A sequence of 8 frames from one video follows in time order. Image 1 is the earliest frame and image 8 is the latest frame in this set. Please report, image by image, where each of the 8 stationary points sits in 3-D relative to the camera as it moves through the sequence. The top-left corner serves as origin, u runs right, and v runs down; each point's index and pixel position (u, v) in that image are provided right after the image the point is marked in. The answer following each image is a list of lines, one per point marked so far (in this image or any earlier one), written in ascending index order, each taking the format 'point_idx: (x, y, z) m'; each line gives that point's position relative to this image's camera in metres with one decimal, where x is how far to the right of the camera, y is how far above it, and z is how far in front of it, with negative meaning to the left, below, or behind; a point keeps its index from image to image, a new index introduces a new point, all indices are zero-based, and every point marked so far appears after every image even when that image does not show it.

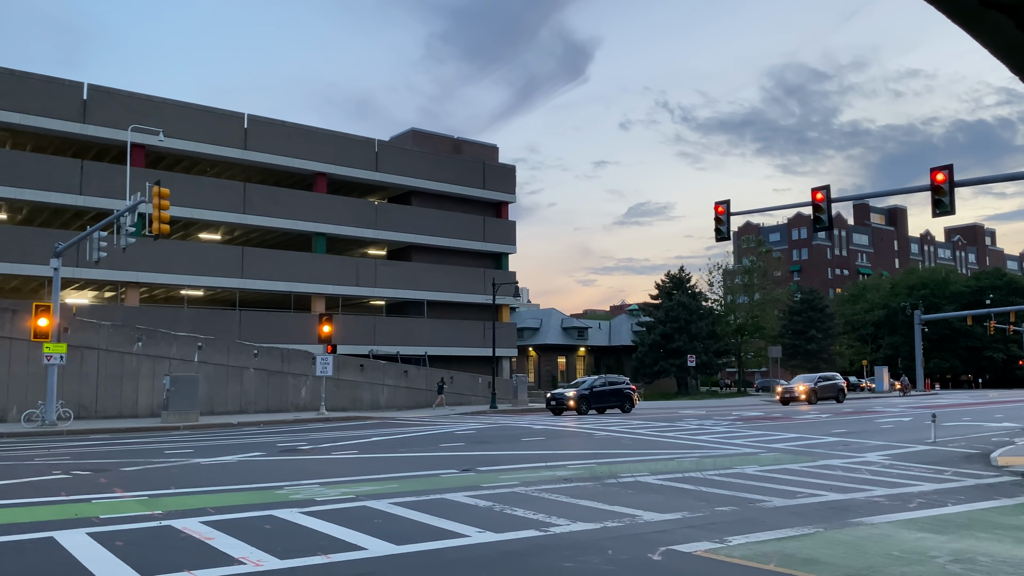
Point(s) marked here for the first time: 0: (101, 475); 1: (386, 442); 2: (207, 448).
0: (-6.4, -2.9, +13.0) m
1: (-2.8, -3.5, +19.0) m
2: (-6.5, -3.4, +17.9) m
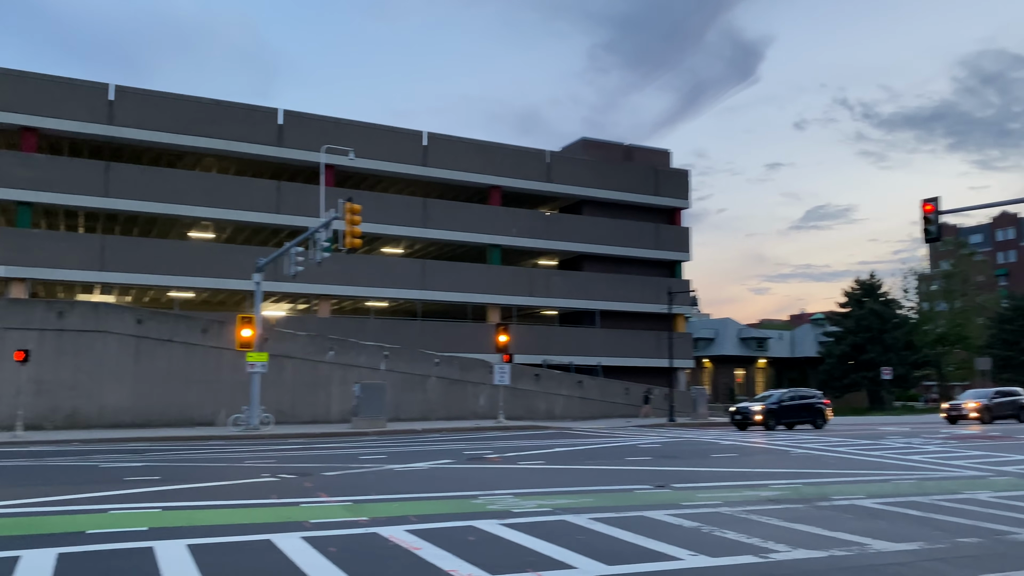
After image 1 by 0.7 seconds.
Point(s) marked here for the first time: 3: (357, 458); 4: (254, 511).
0: (-3.3, -3.1, +13.5) m
1: (+1.3, -3.7, +18.7) m
2: (-2.5, -3.6, +18.4) m
3: (-3.2, -3.5, +17.4) m
4: (-3.2, -2.7, +10.3) m
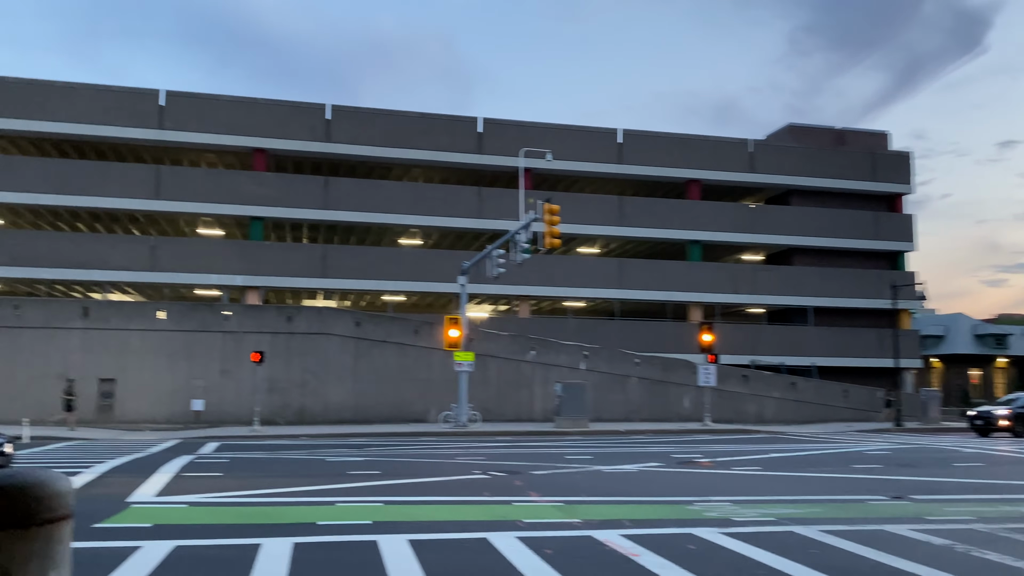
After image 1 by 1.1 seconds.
0: (+0.1, -3.1, +13.6) m
1: (+5.8, -3.6, +17.5) m
2: (+2.0, -3.6, +18.1) m
3: (+1.1, -3.5, +17.3) m
4: (-0.5, -2.7, +10.4) m
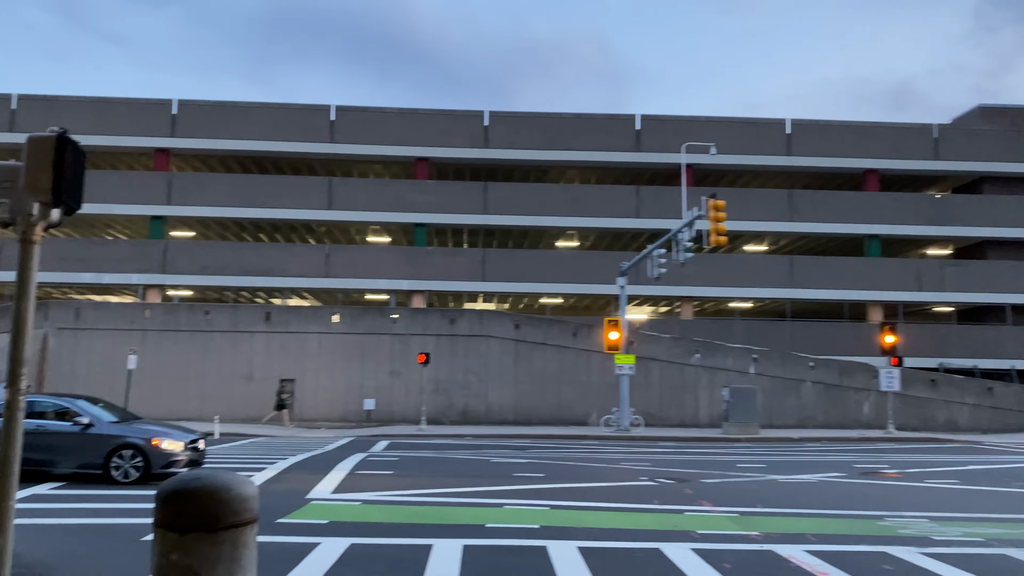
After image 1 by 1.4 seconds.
0: (+2.7, -3.1, +13.1) m
1: (+9.0, -3.5, +15.9) m
2: (+5.4, -3.6, +17.1) m
3: (+4.4, -3.5, +16.6) m
4: (+1.5, -2.7, +10.1) m
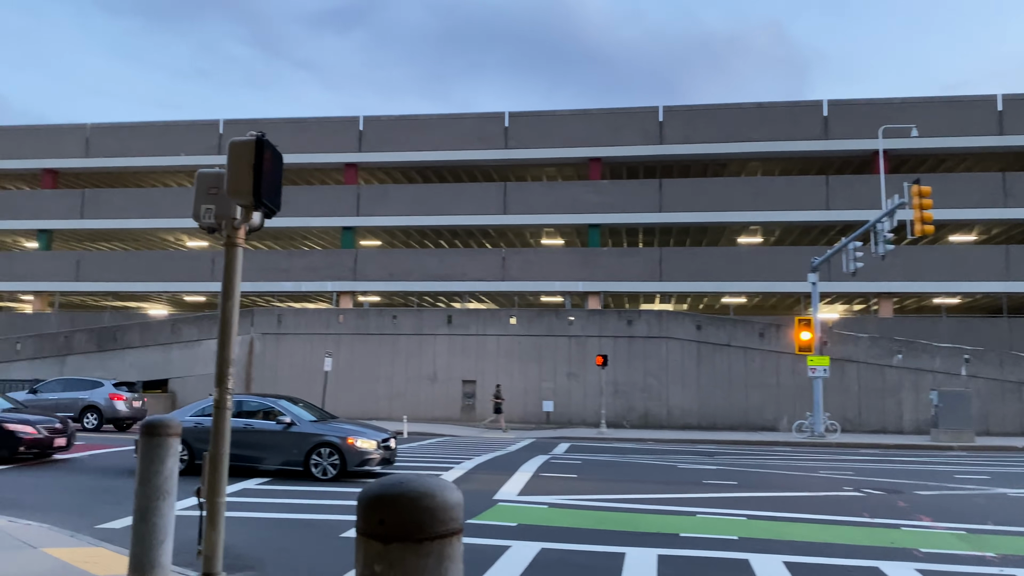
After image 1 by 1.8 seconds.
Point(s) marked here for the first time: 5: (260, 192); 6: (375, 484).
0: (+5.5, -3.0, +11.9) m
1: (+12.2, -3.2, +13.3) m
2: (+9.0, -3.4, +15.3) m
3: (+7.8, -3.4, +15.0) m
4: (+3.7, -2.6, +9.2) m
5: (-1.3, +0.5, +4.2) m
6: (-0.5, -0.7, +3.1) m
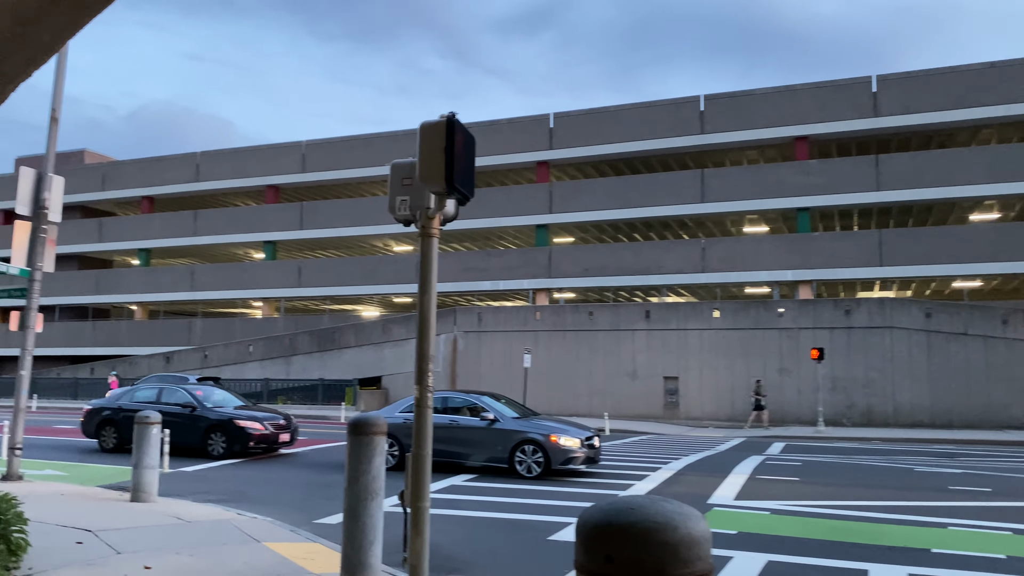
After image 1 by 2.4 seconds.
0: (+8.2, -2.6, +9.8) m
1: (+15.1, -2.7, +9.7) m
2: (+12.4, -2.9, +12.4) m
3: (+11.2, -2.9, +12.3) m
4: (+5.8, -2.4, +7.6) m
5: (-0.3, +0.5, +3.9) m
6: (+0.3, -0.6, +2.6) m
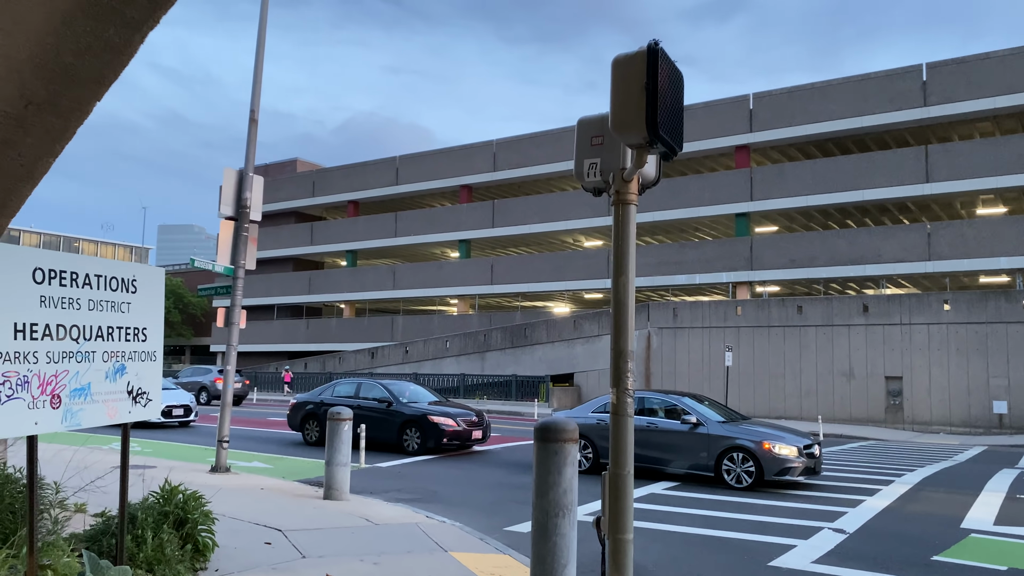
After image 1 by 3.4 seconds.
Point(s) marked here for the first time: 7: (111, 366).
0: (+10.1, -2.4, +7.0) m
1: (+16.8, -2.3, +5.3) m
2: (+14.8, -2.6, +8.5) m
3: (+13.6, -2.6, +8.7) m
4: (+7.3, -2.2, +5.3) m
5: (+0.5, +0.6, +3.1) m
6: (+0.8, -0.6, +1.7) m
7: (-2.5, -0.5, +5.2) m
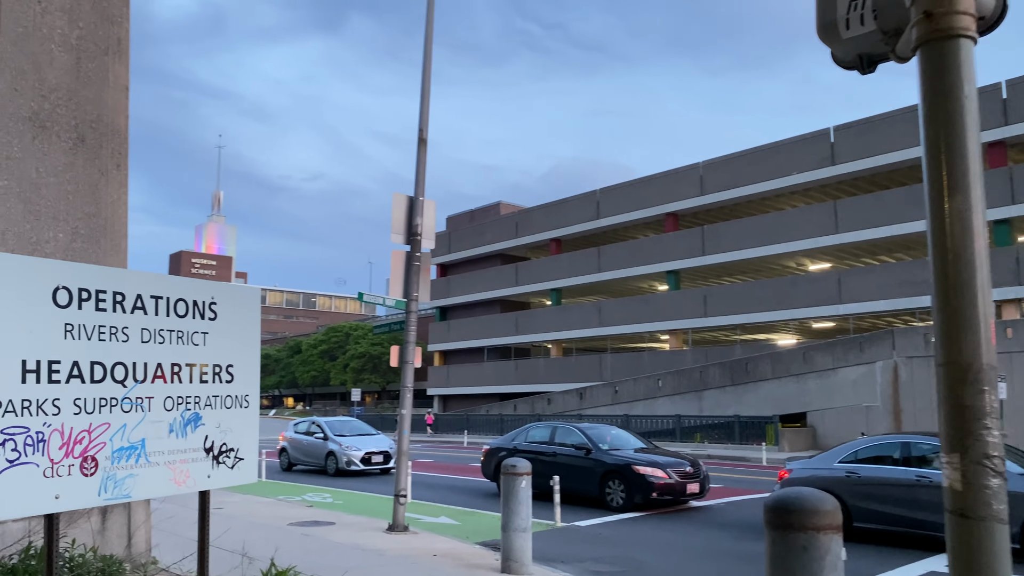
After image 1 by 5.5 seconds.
0: (+11.2, -1.9, +2.5) m
1: (+17.2, -1.4, -0.8) m
2: (+16.1, -1.9, +2.8) m
3: (+15.0, -2.0, +3.2) m
4: (+8.0, -1.8, +1.6) m
5: (+0.8, +0.7, +1.3) m
6: (+0.7, -0.4, -0.2) m
7: (-1.6, -0.6, +4.0) m
